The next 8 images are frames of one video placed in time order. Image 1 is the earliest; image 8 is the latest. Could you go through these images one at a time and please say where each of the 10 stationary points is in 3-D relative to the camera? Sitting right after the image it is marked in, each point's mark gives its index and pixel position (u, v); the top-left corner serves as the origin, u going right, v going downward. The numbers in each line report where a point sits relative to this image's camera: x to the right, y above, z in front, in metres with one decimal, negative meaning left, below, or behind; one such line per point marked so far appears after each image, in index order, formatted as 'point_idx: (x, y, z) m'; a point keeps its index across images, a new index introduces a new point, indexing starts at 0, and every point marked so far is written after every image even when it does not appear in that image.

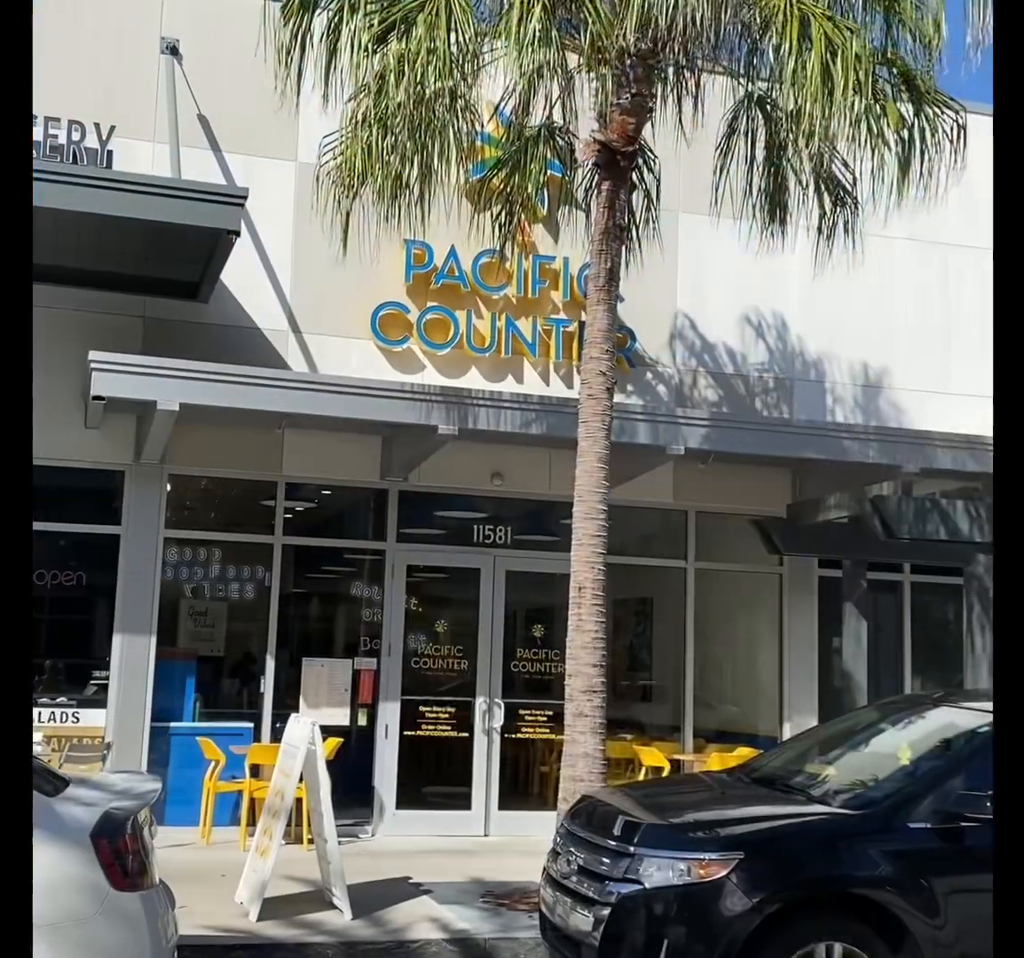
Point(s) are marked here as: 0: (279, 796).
0: (-1.6, -2.2, +8.5) m
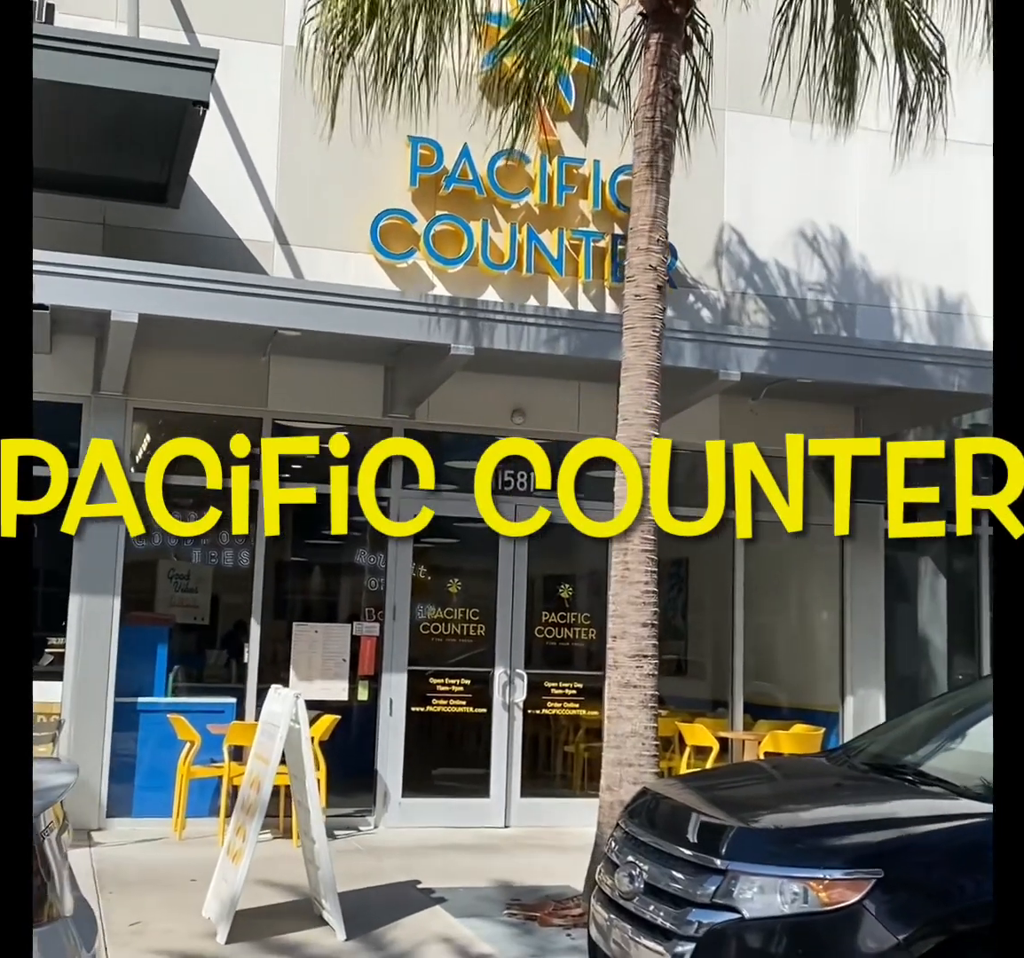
0: (-1.4, -1.7, +6.8) m
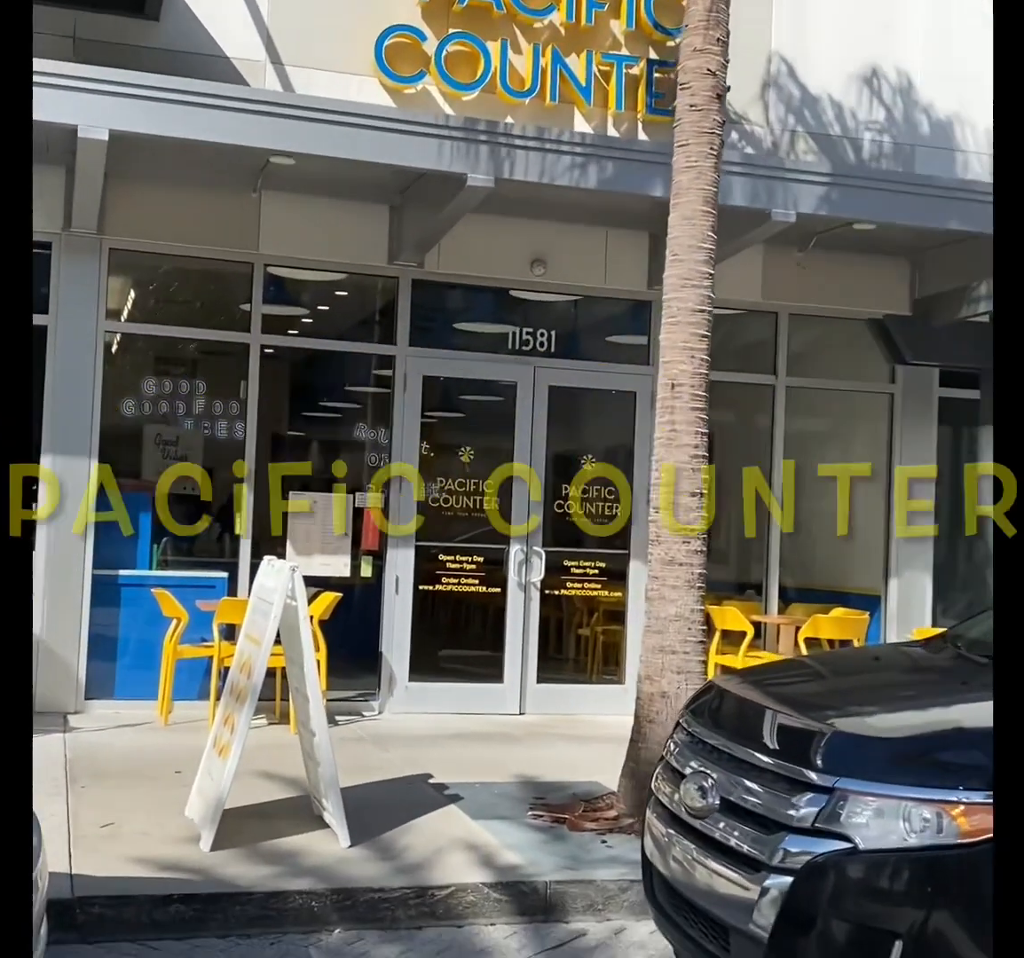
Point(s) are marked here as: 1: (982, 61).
0: (-1.3, -0.9, +5.9) m
1: (+4.2, +3.7, +10.8) m
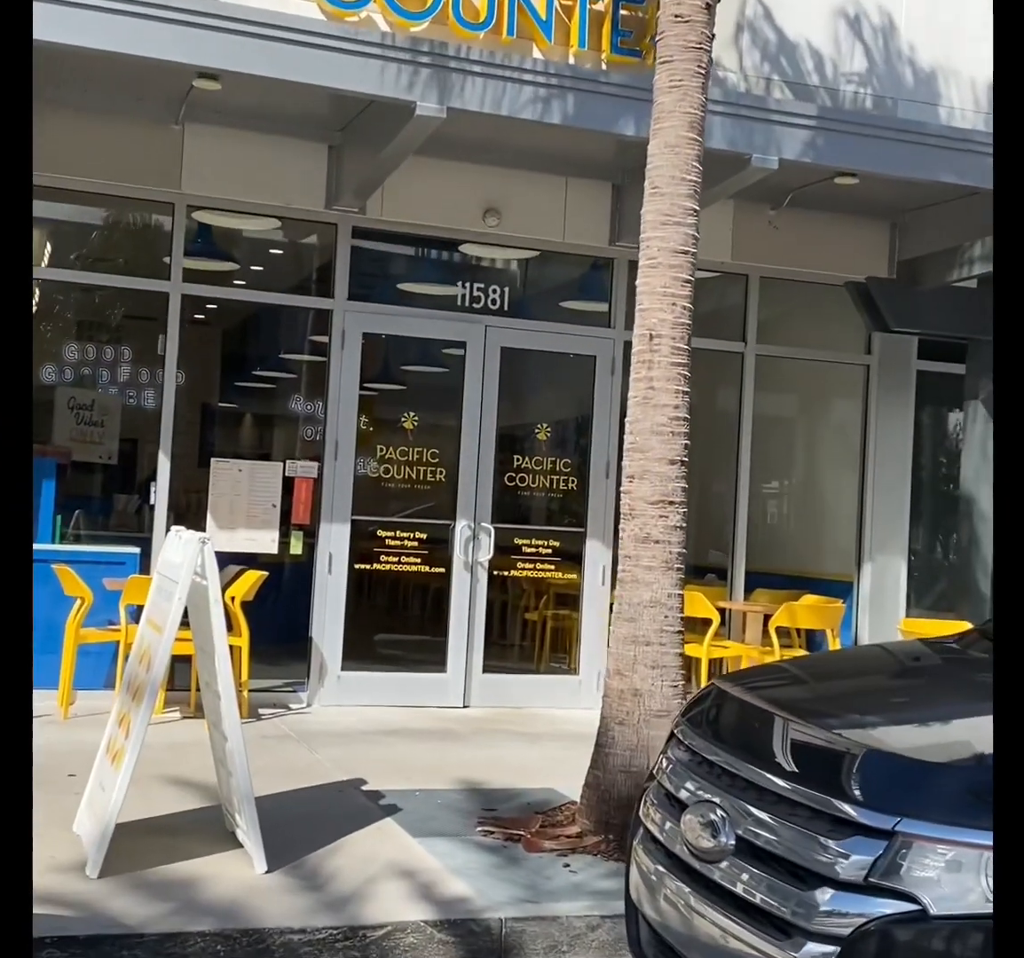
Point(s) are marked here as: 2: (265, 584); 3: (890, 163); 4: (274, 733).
0: (-1.5, -0.8, +5.0) m
1: (+3.8, +3.9, +10.1) m
2: (-1.8, -0.8, +8.7) m
3: (+2.4, +2.0, +7.9) m
4: (-1.4, -1.5, +7.4) m
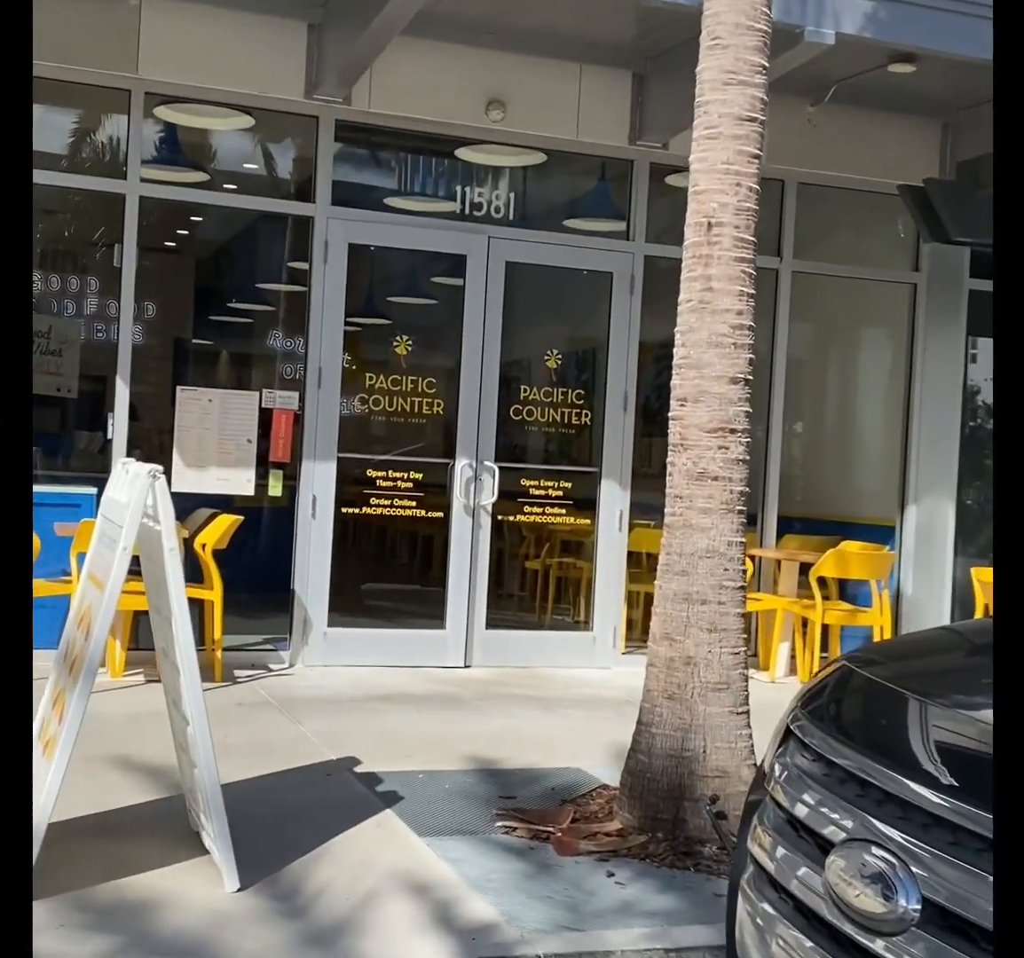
0: (-1.4, -0.5, +4.0) m
1: (+3.8, +4.4, +8.9) m
2: (-1.7, -0.3, +7.7) m
3: (+2.5, +2.4, +6.8) m
4: (-1.4, -1.2, +6.4) m
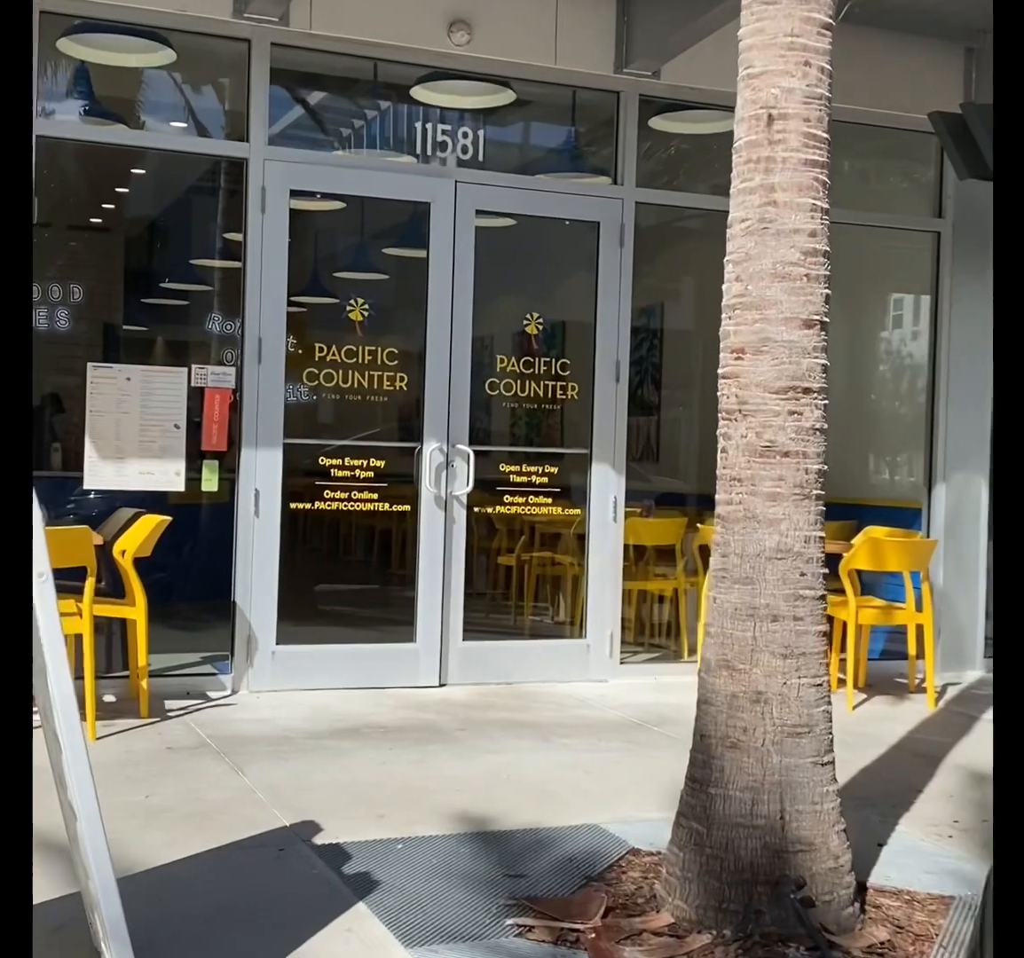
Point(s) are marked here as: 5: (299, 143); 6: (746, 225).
0: (-1.4, -0.5, +2.8) m
1: (+3.5, +4.5, +7.9) m
2: (-1.8, -0.3, +6.5) m
3: (+2.3, +2.6, +5.7) m
4: (-1.4, -1.1, +5.3) m
5: (-1.2, +1.8, +6.6) m
6: (+0.7, +0.7, +3.4) m
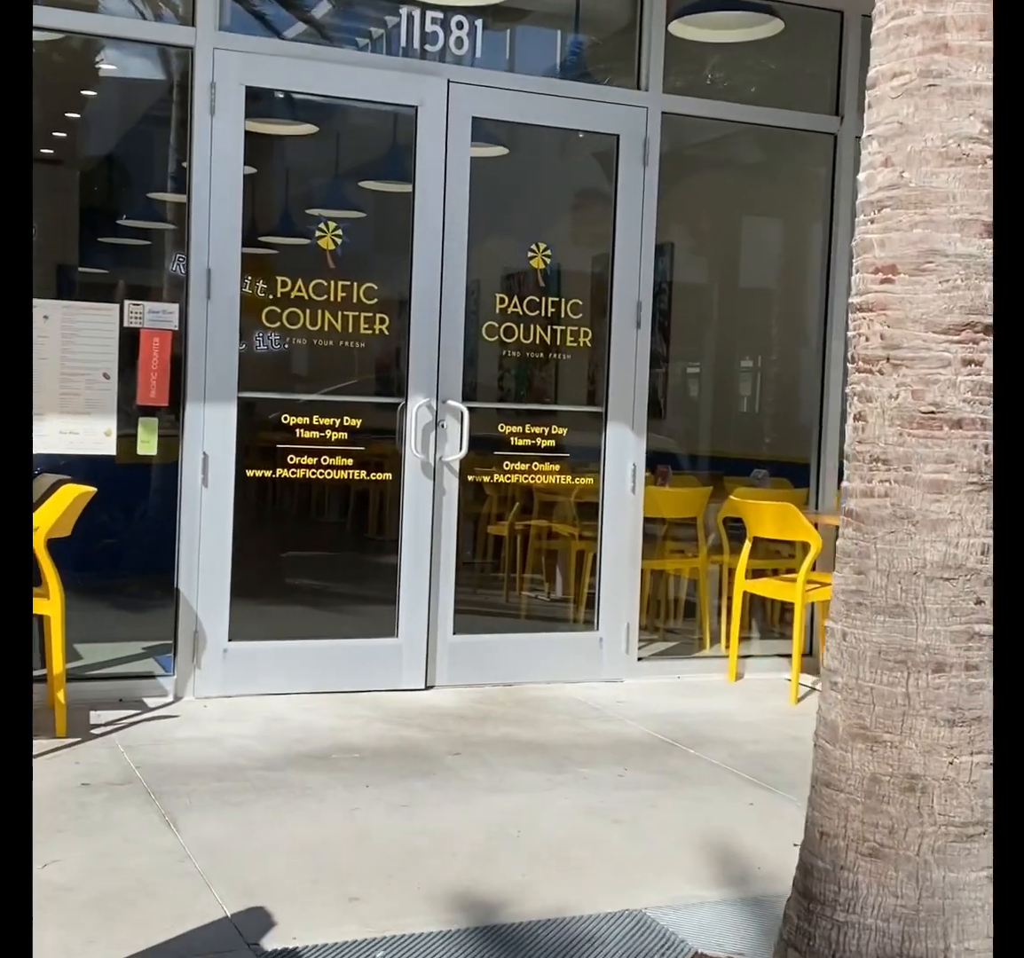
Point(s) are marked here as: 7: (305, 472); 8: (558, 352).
0: (-1.3, -0.5, +1.7) m
1: (+3.5, +4.7, +6.7) m
2: (-1.8, -0.1, +5.4) m
3: (+2.4, +2.7, +4.6) m
4: (-1.4, -1.0, +4.2) m
5: (-1.1, +2.0, +5.4) m
6: (+0.7, +0.8, +2.3) m
7: (-1.0, 0.0, +5.6) m
8: (+0.3, +0.6, +6.1) m
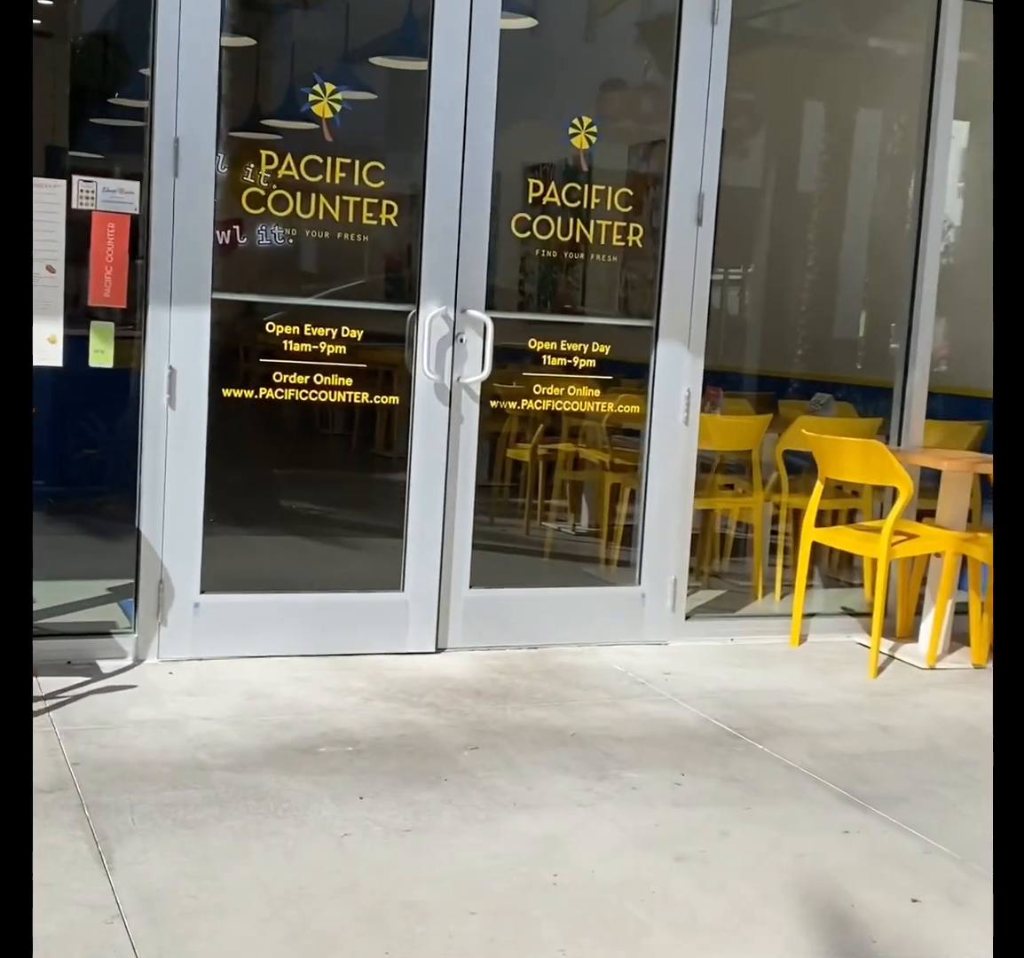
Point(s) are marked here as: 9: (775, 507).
0: (-1.2, -0.4, +0.8) m
1: (+3.8, +5.0, +5.3) m
2: (-1.7, +0.2, +4.4) m
3: (+2.6, +2.8, +3.4) m
4: (-1.3, -0.8, +3.3) m
5: (-1.0, +2.3, +4.3) m
6: (+0.8, +0.8, +1.3) m
7: (-0.8, +0.3, +4.7) m
8: (+0.5, +0.9, +5.1) m
9: (+1.2, -0.1, +5.6) m
